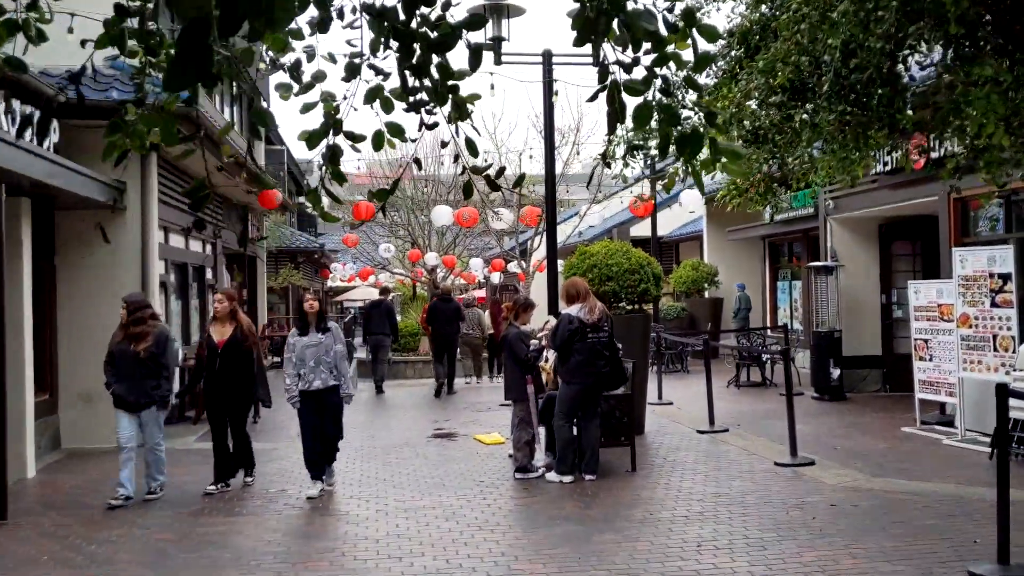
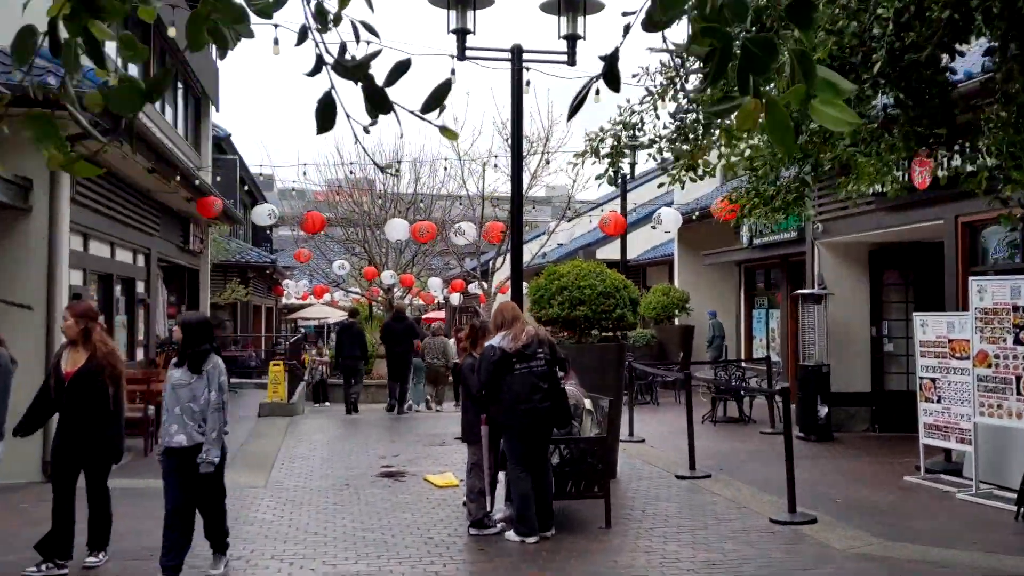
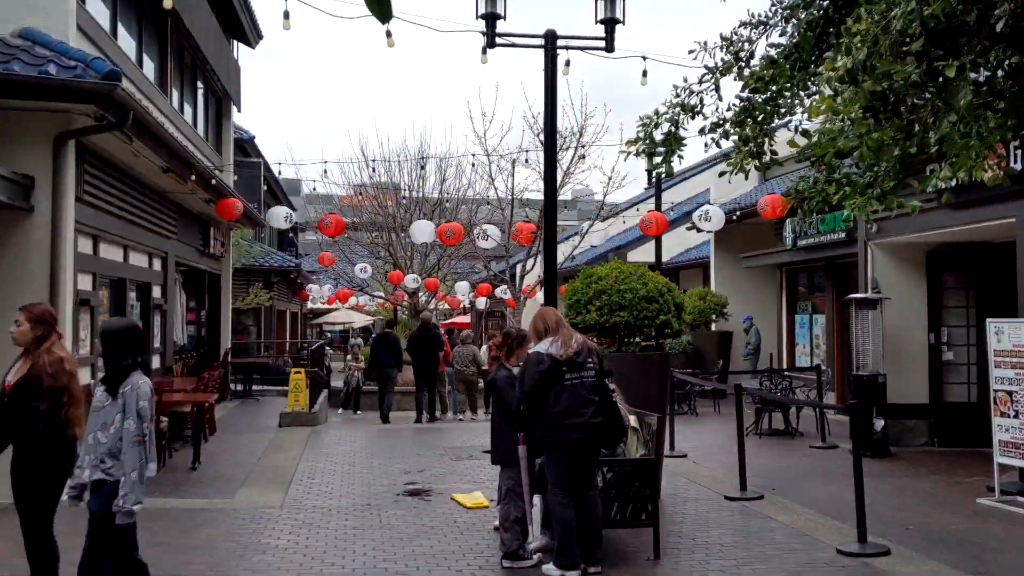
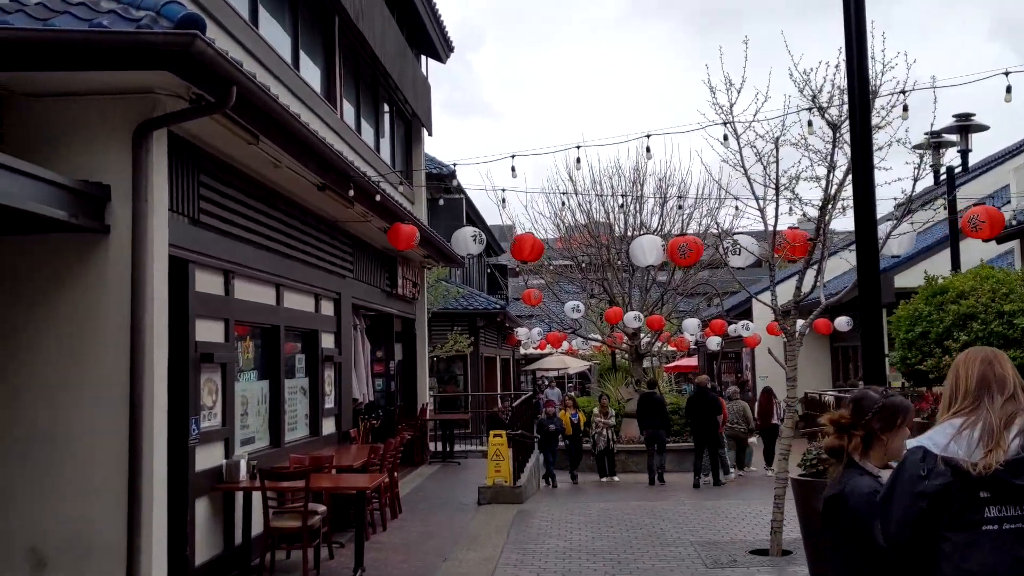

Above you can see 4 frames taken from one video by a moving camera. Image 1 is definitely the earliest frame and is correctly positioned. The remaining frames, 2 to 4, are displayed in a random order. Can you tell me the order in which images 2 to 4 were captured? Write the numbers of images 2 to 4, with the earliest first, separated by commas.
2, 3, 4
